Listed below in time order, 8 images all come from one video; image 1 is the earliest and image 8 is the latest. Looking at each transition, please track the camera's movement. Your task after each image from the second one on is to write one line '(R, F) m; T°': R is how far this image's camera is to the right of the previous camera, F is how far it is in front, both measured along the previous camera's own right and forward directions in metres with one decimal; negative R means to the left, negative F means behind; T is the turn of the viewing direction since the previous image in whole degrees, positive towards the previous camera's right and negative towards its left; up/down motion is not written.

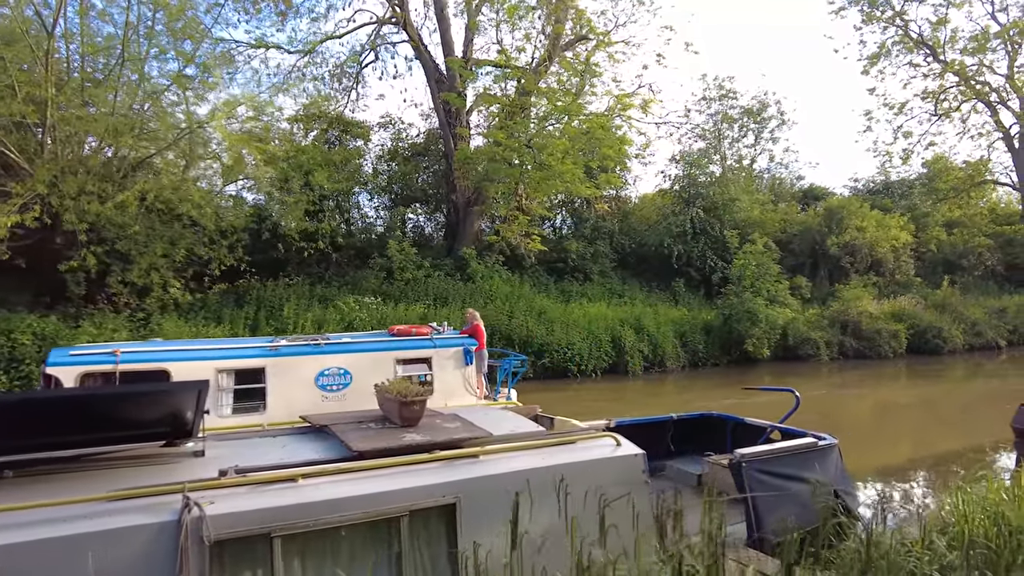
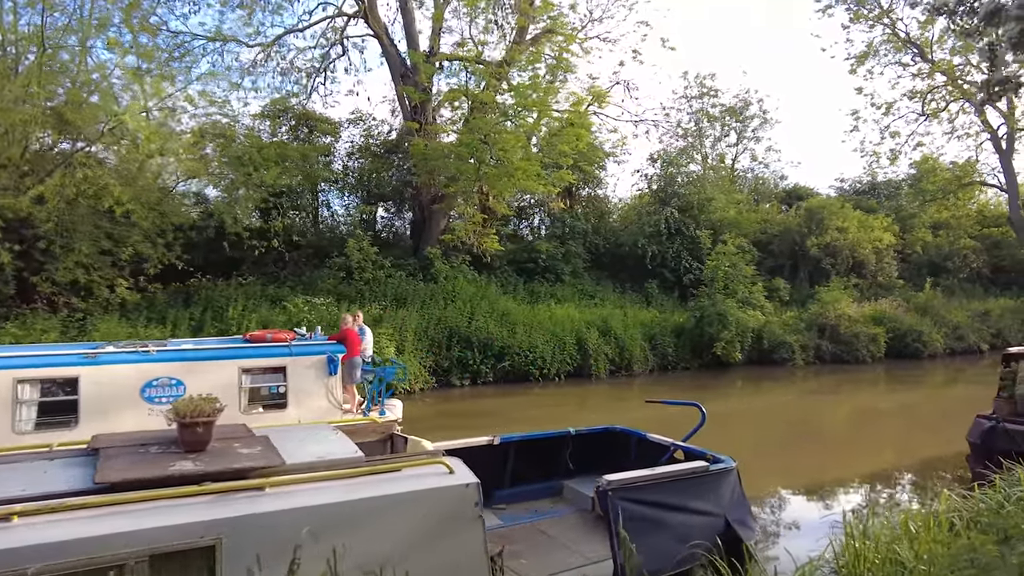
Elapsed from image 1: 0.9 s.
(+0.8, +0.5) m; 0°
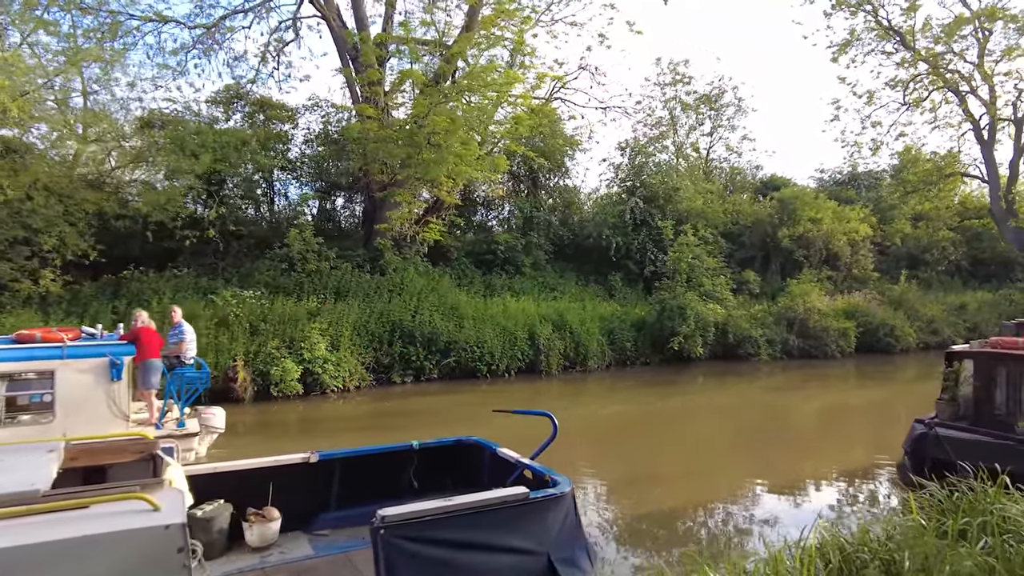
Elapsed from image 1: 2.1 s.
(+1.0, +0.7) m; 0°
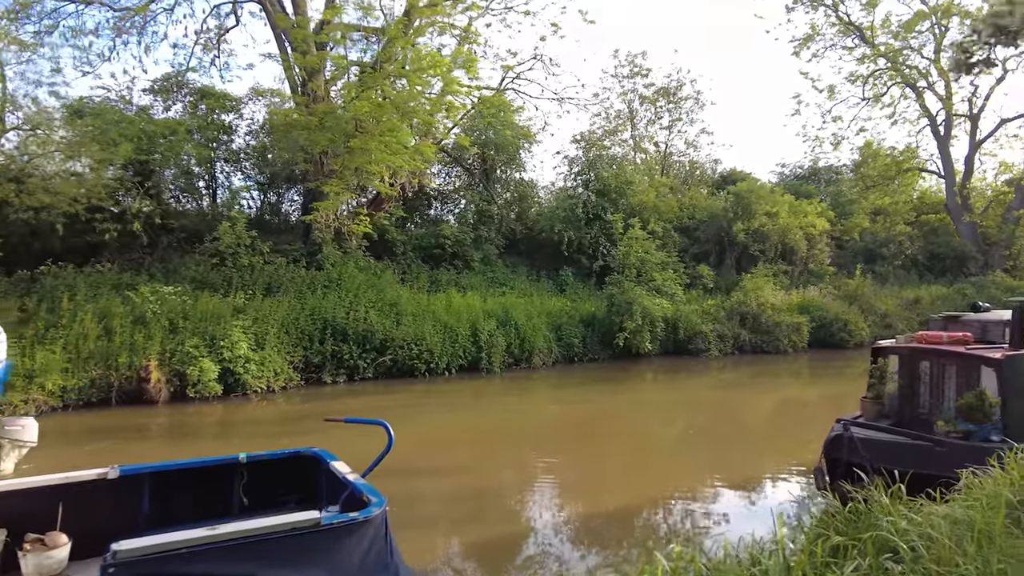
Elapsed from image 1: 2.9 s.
(+0.8, +0.5) m; +2°
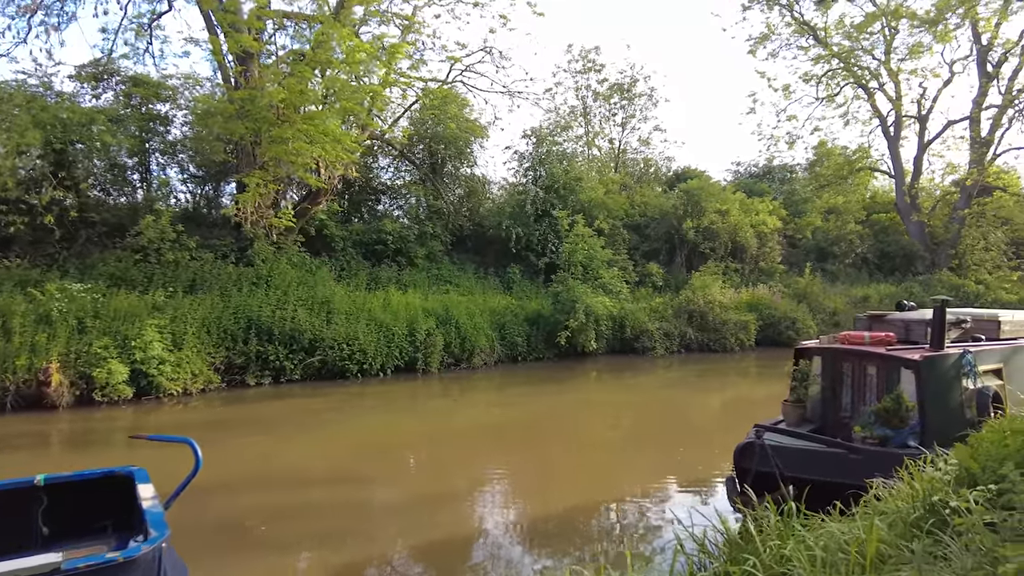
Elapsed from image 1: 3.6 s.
(+0.6, +0.4) m; +3°
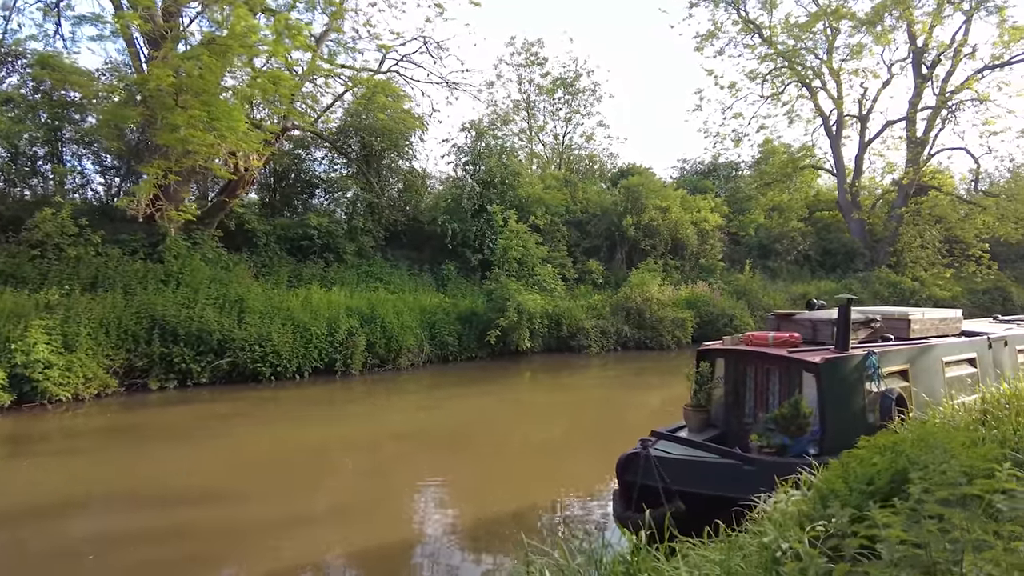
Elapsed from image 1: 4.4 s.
(+0.7, +0.5) m; +3°
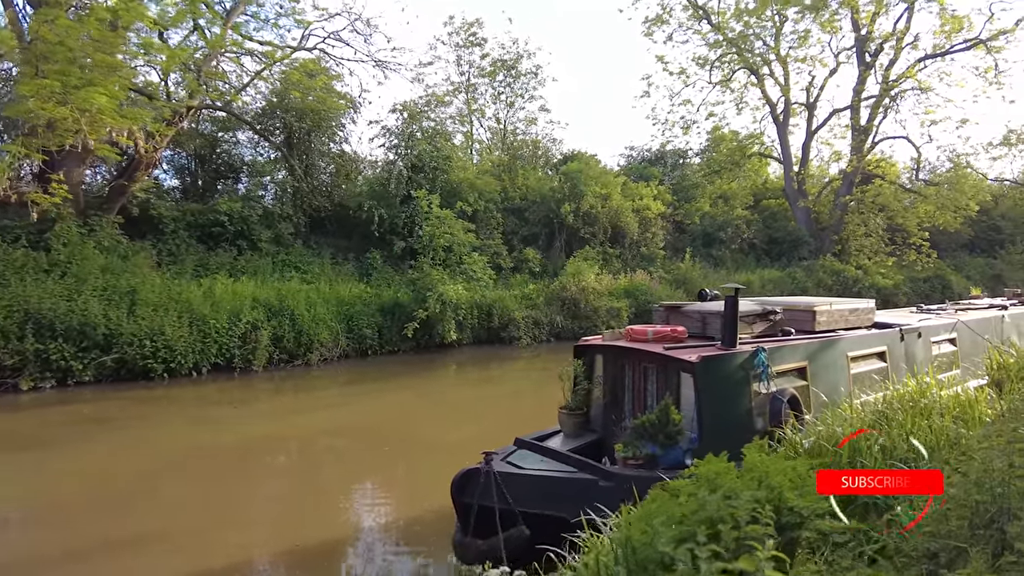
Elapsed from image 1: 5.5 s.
(+0.9, +0.7) m; +3°
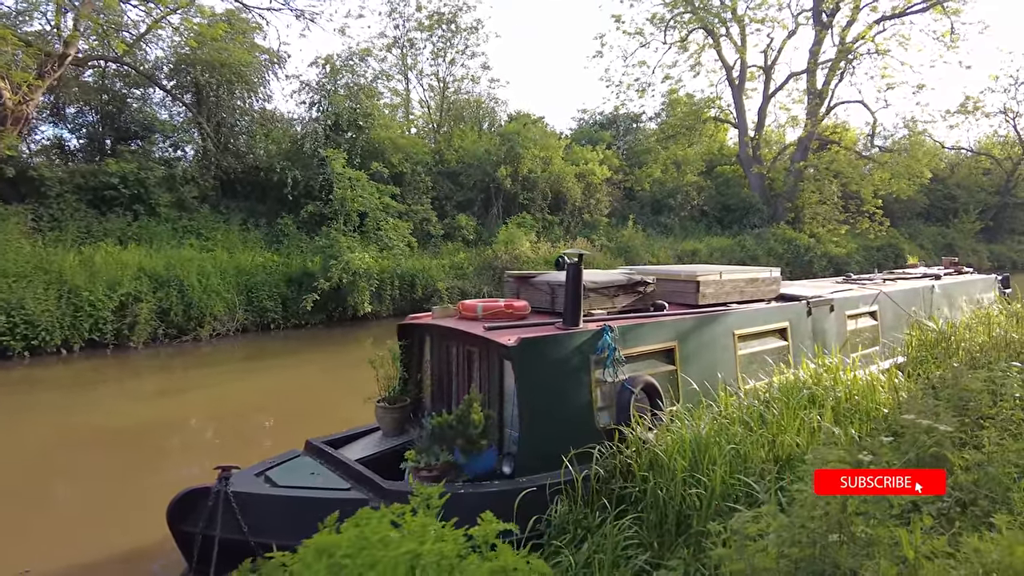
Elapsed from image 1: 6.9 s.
(+1.1, +1.0) m; +2°
